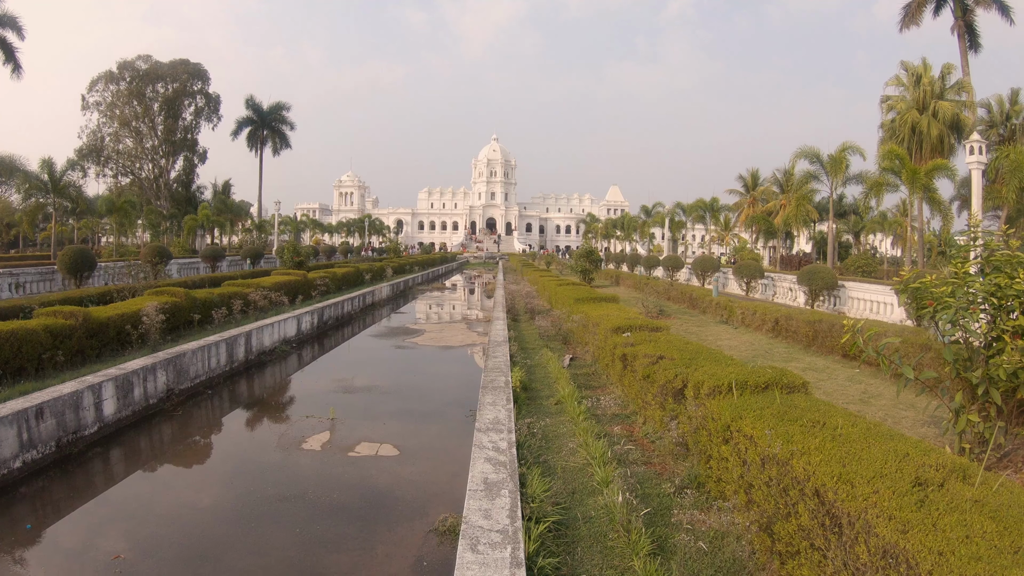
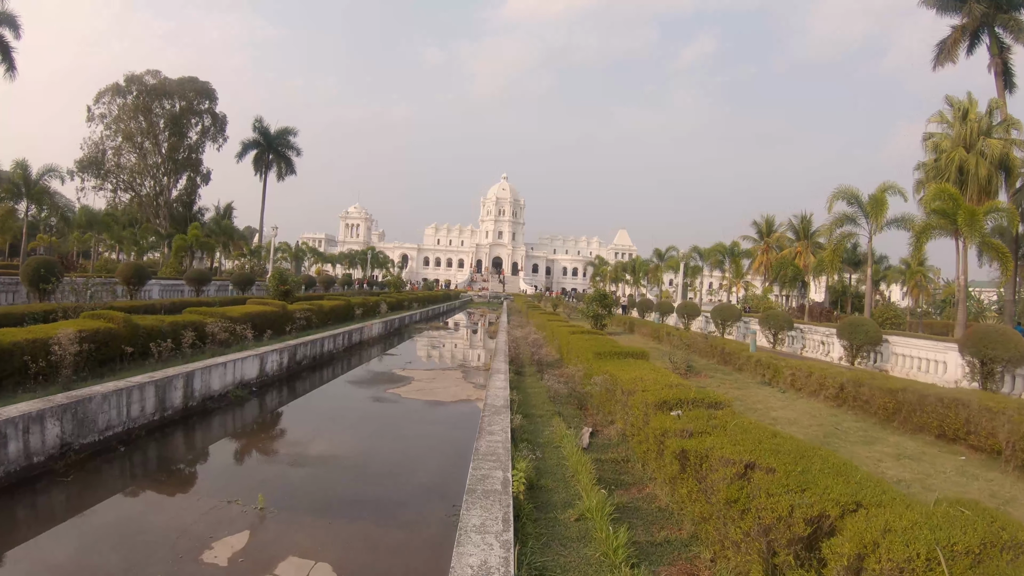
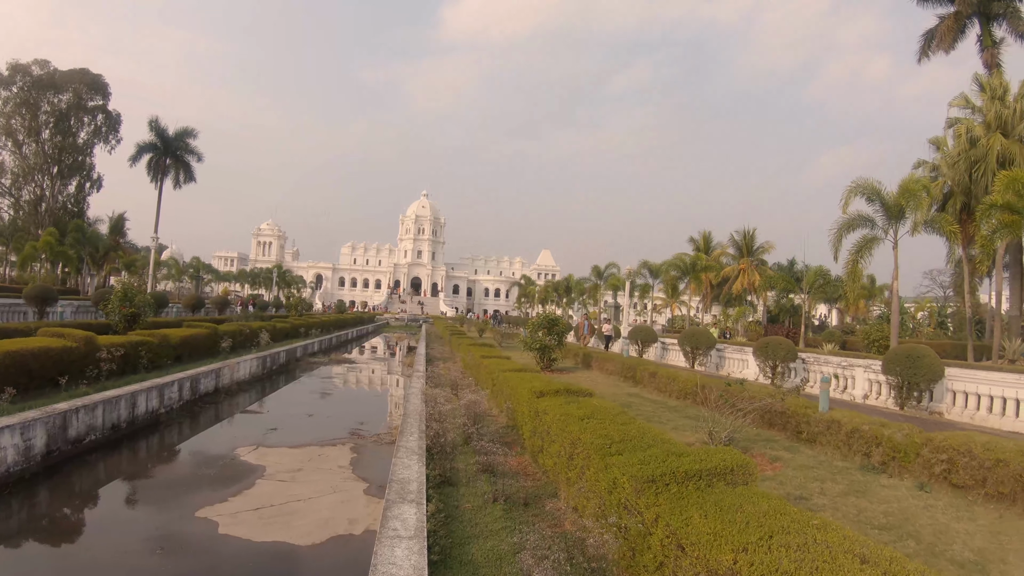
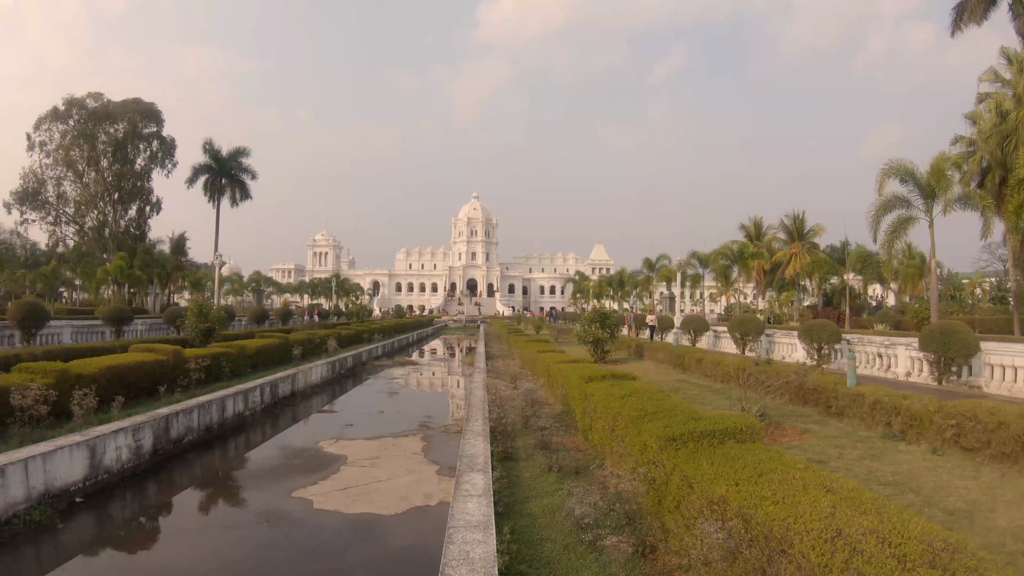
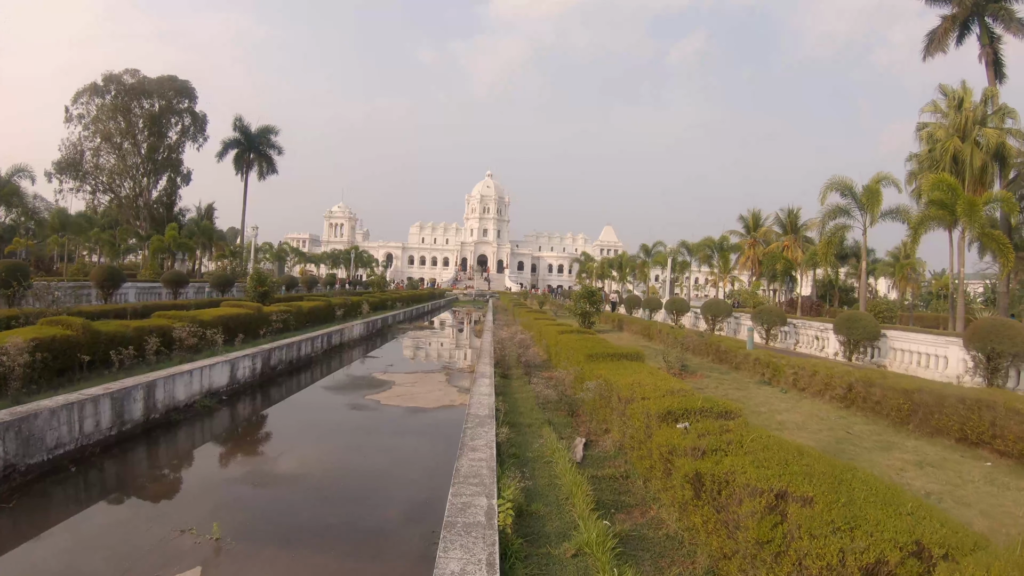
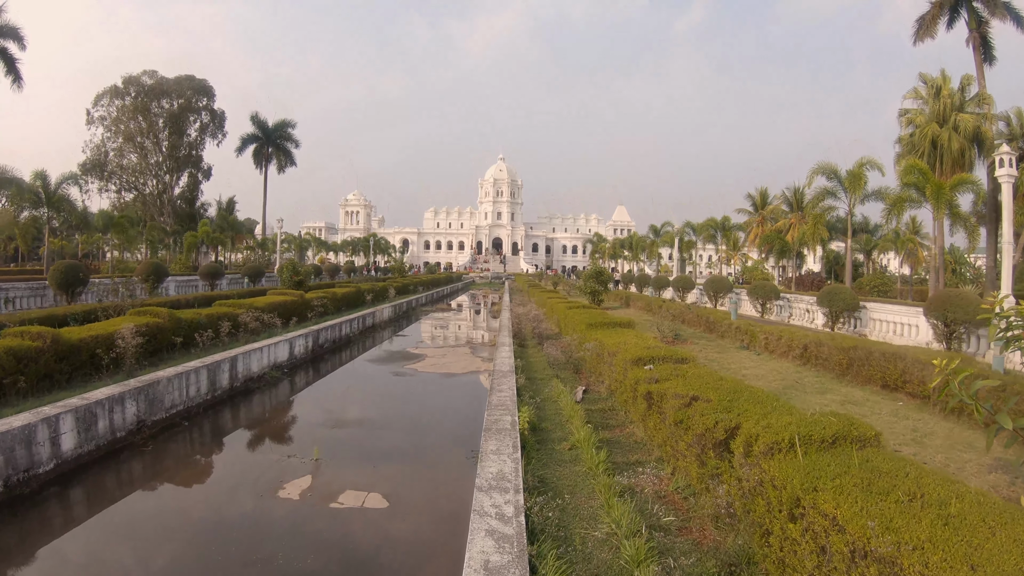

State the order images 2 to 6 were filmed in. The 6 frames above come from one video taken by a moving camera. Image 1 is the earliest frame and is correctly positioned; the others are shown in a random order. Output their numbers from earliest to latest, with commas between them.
6, 2, 5, 4, 3
